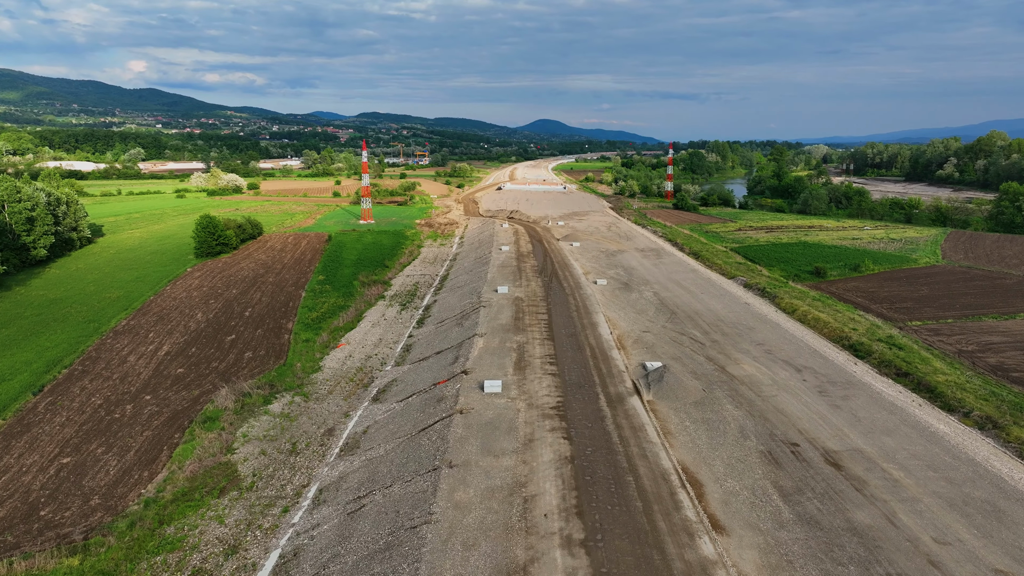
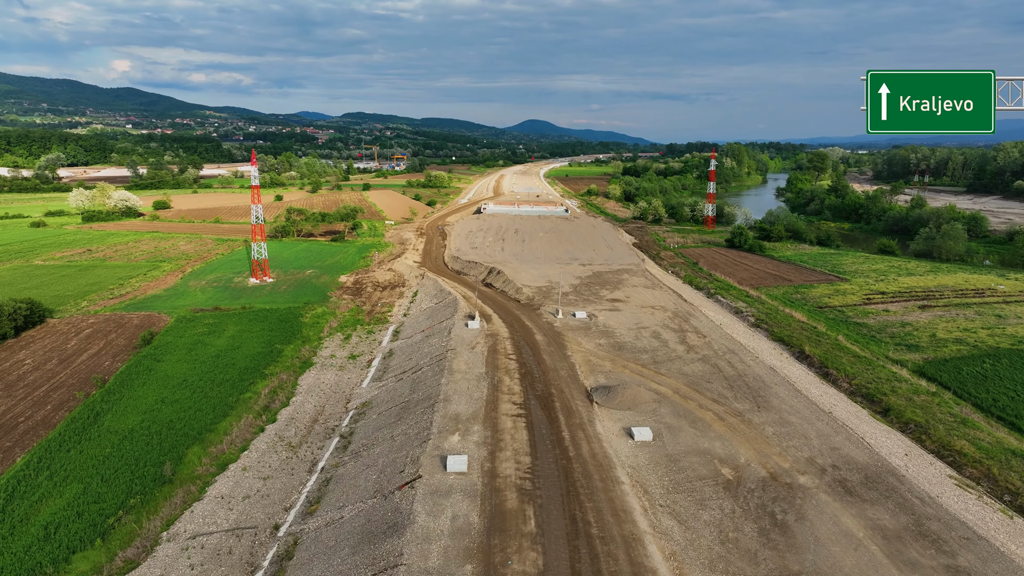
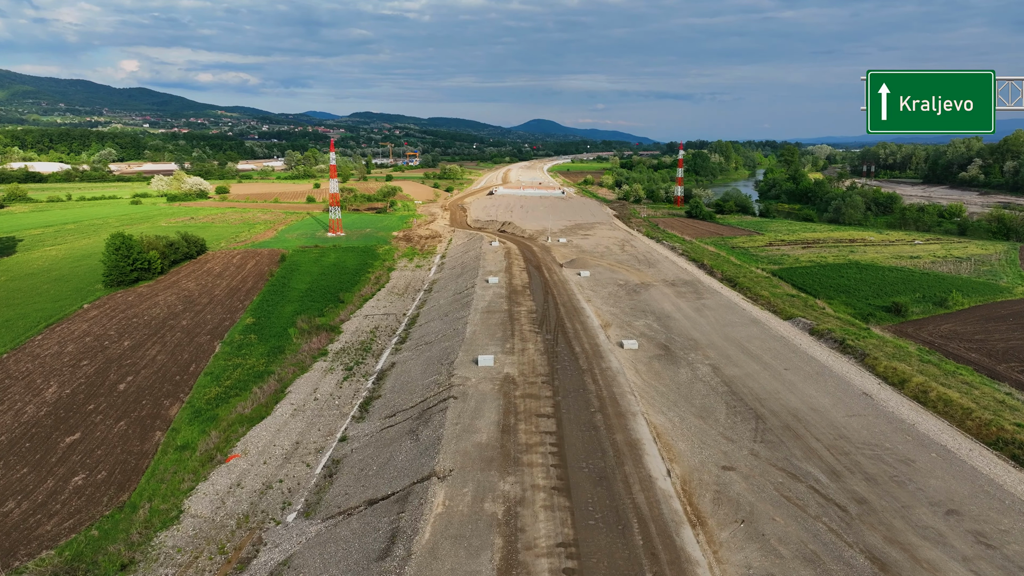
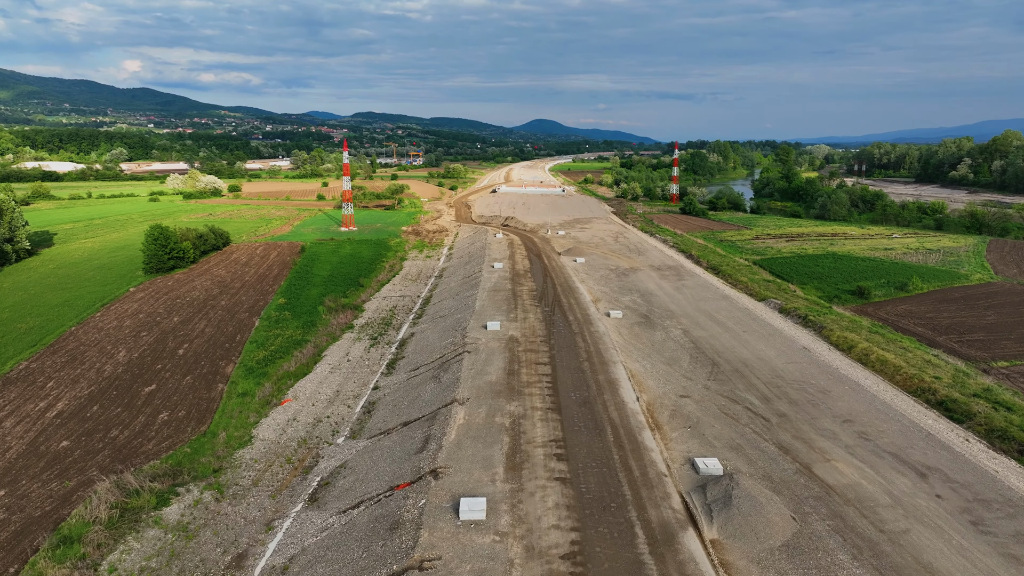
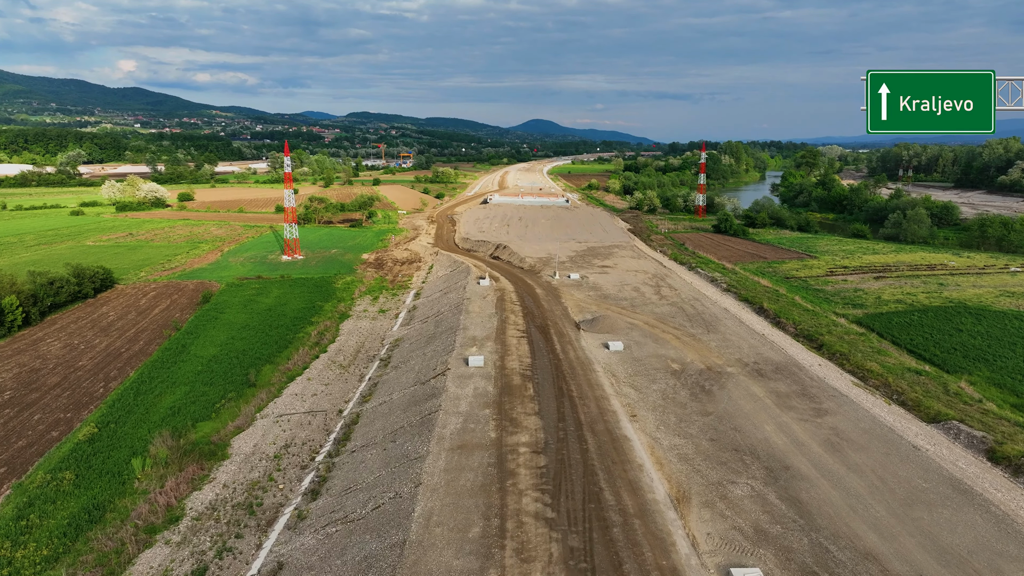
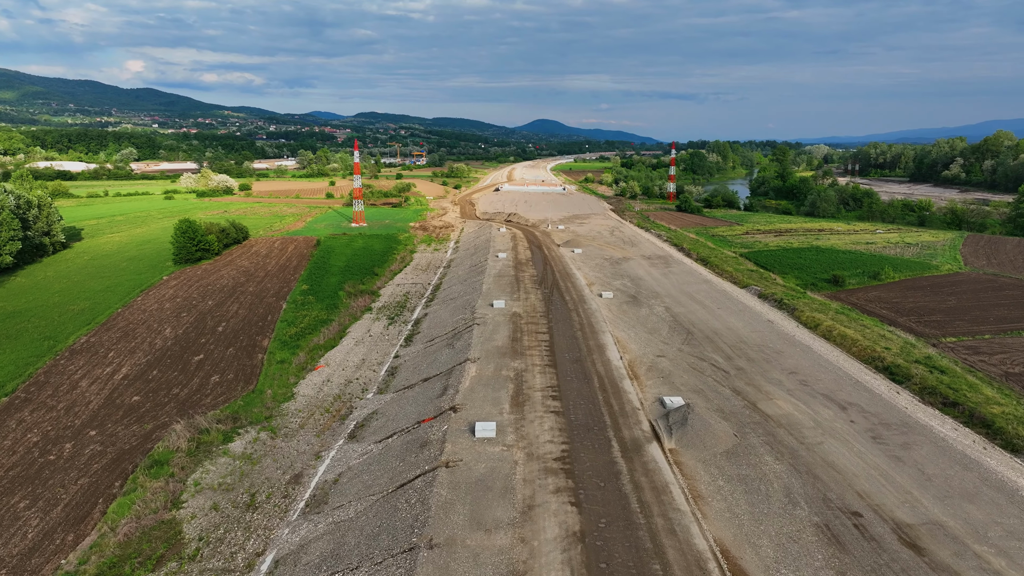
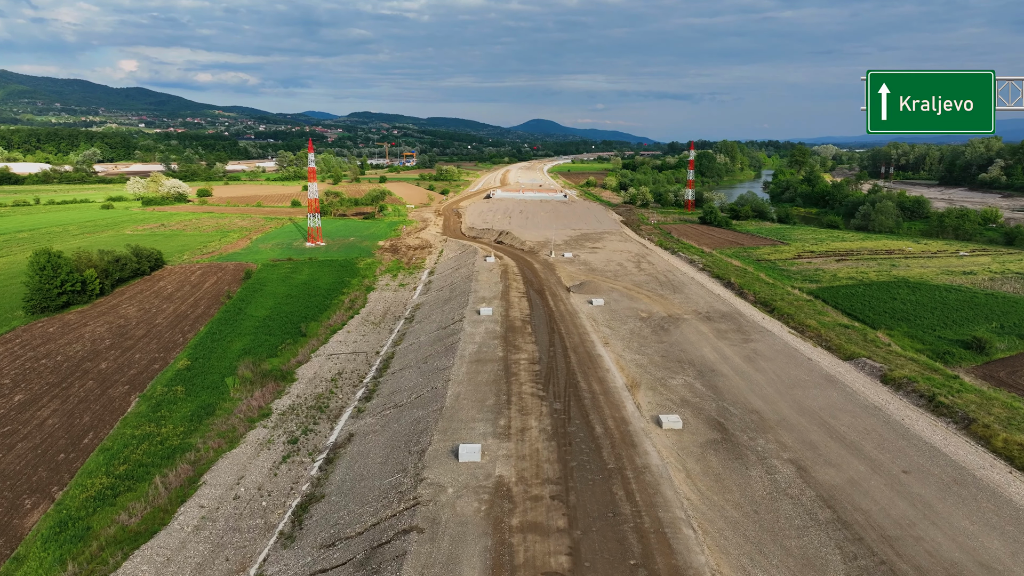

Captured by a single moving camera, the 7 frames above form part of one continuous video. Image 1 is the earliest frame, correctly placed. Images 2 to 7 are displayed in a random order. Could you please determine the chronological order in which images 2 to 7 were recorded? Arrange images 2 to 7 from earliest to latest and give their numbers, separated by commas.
6, 4, 3, 7, 5, 2
